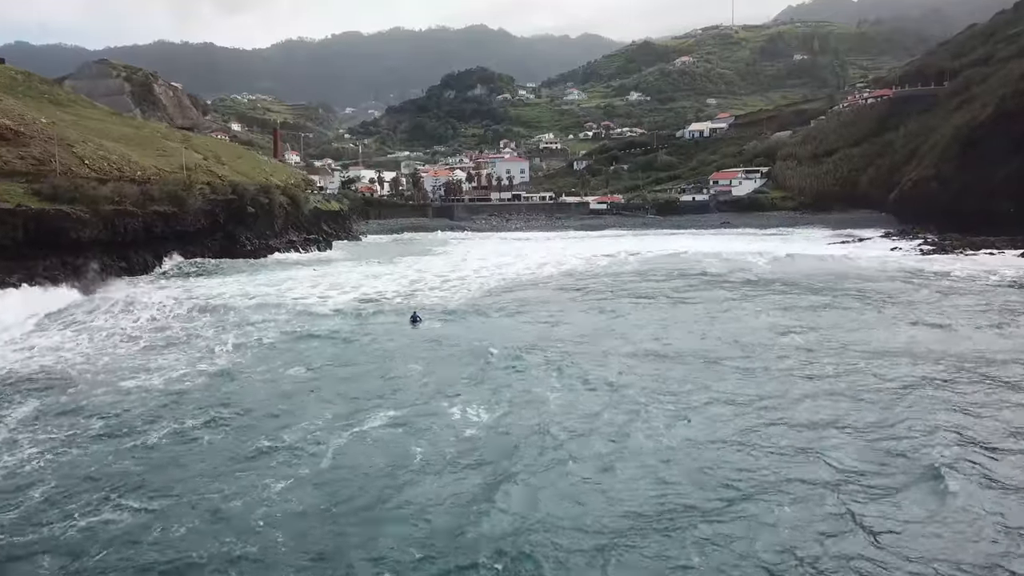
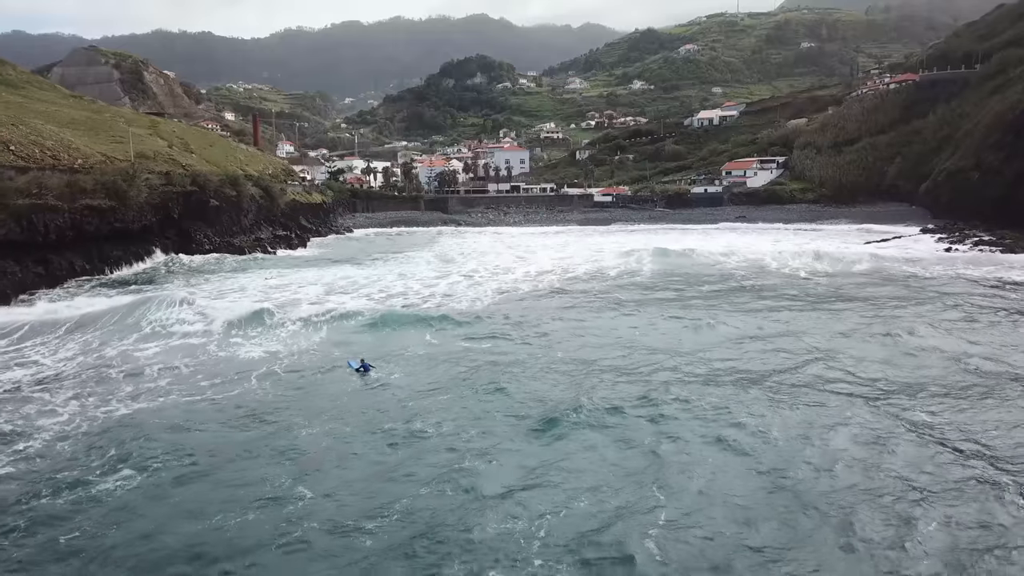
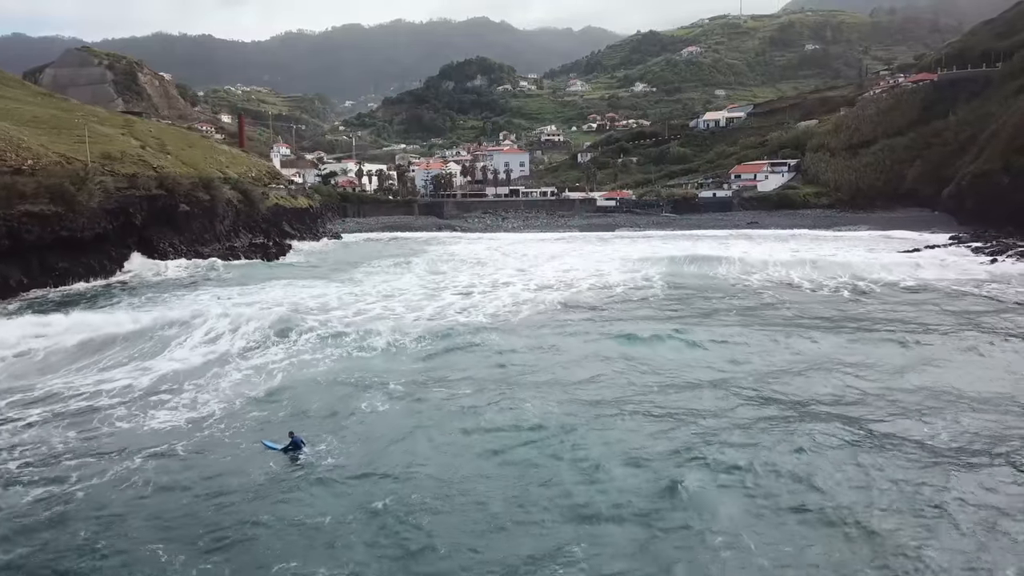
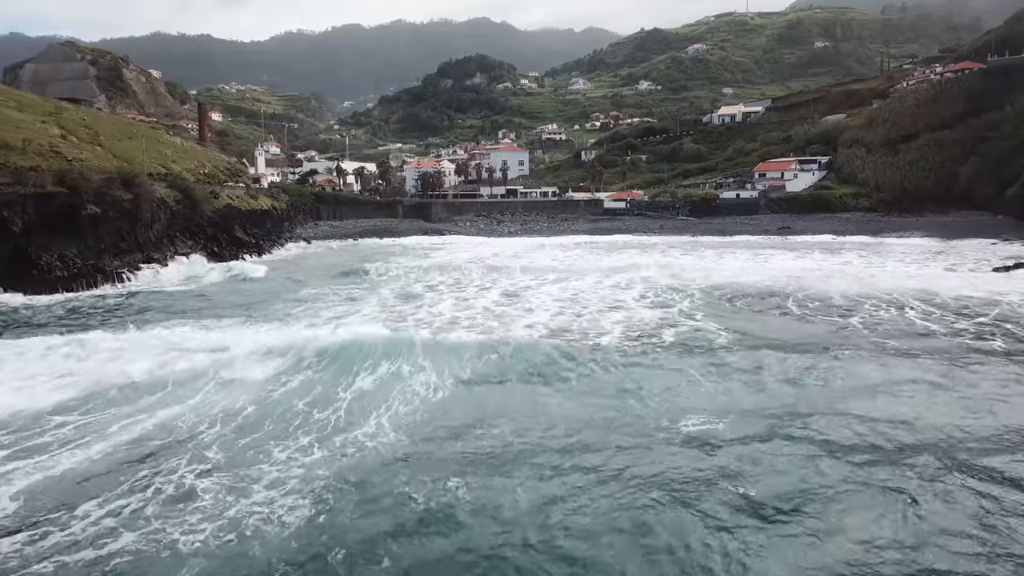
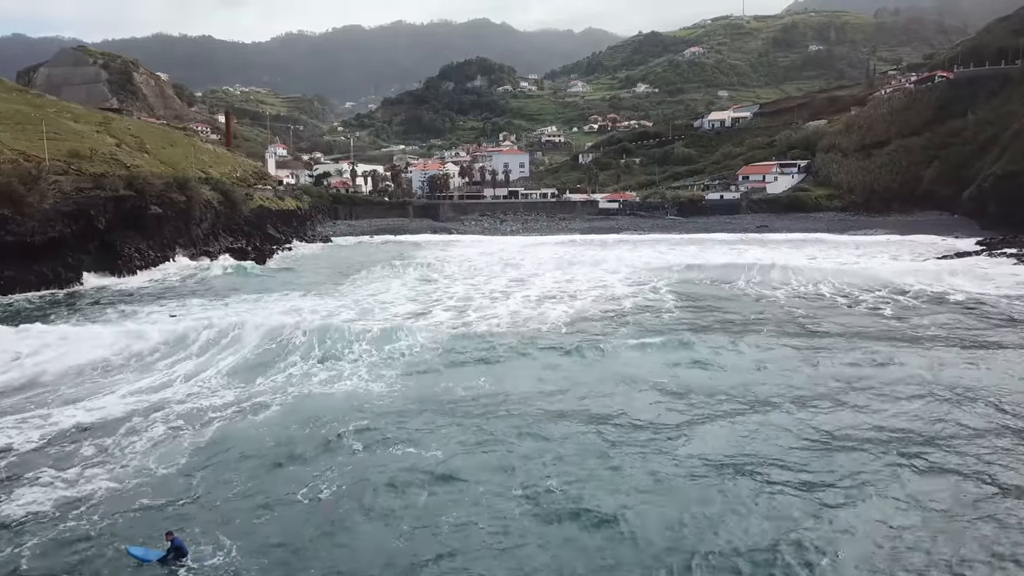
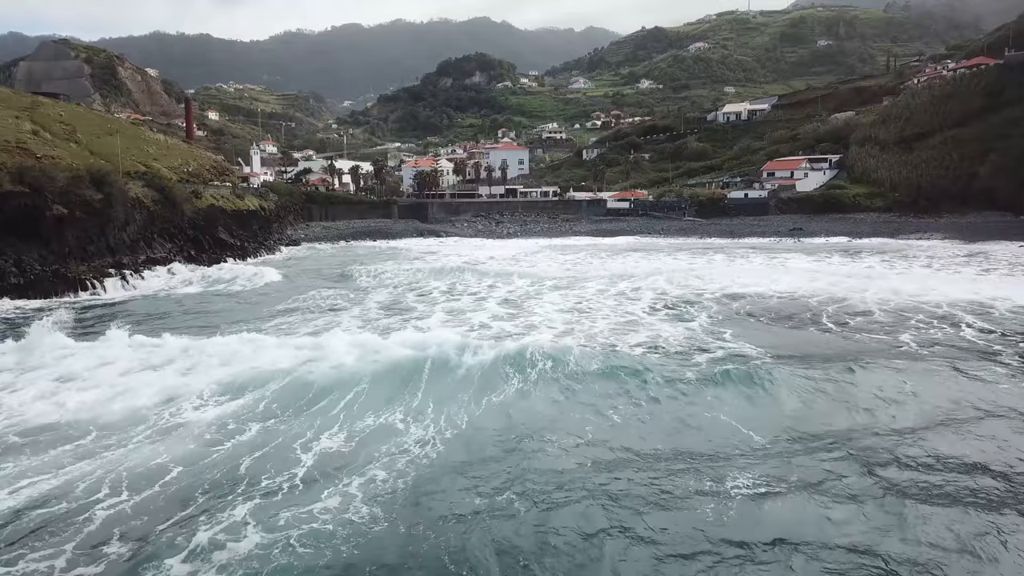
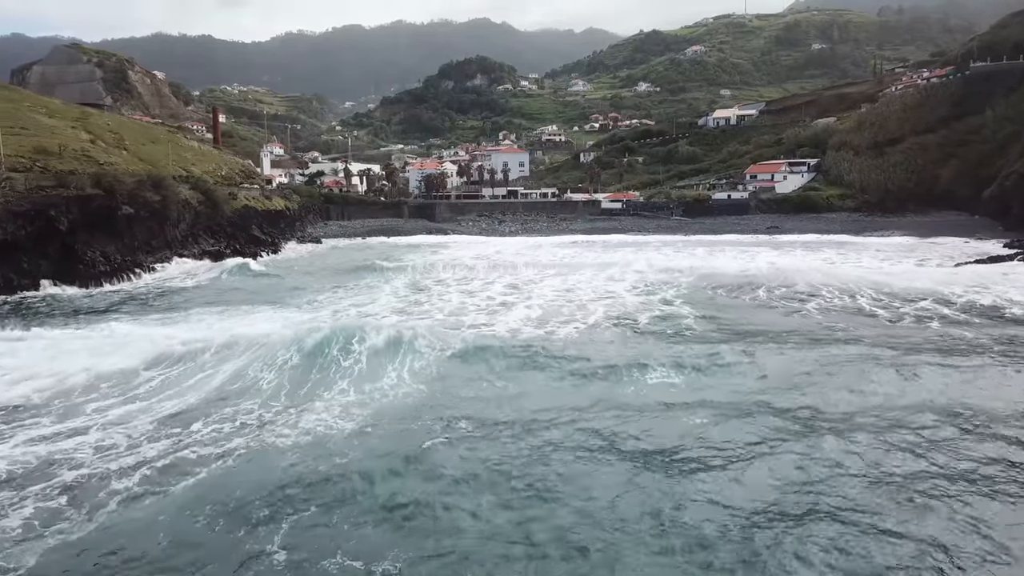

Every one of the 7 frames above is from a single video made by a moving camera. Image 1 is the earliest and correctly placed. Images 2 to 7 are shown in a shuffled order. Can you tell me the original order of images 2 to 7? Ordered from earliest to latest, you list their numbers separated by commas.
2, 3, 5, 7, 4, 6
